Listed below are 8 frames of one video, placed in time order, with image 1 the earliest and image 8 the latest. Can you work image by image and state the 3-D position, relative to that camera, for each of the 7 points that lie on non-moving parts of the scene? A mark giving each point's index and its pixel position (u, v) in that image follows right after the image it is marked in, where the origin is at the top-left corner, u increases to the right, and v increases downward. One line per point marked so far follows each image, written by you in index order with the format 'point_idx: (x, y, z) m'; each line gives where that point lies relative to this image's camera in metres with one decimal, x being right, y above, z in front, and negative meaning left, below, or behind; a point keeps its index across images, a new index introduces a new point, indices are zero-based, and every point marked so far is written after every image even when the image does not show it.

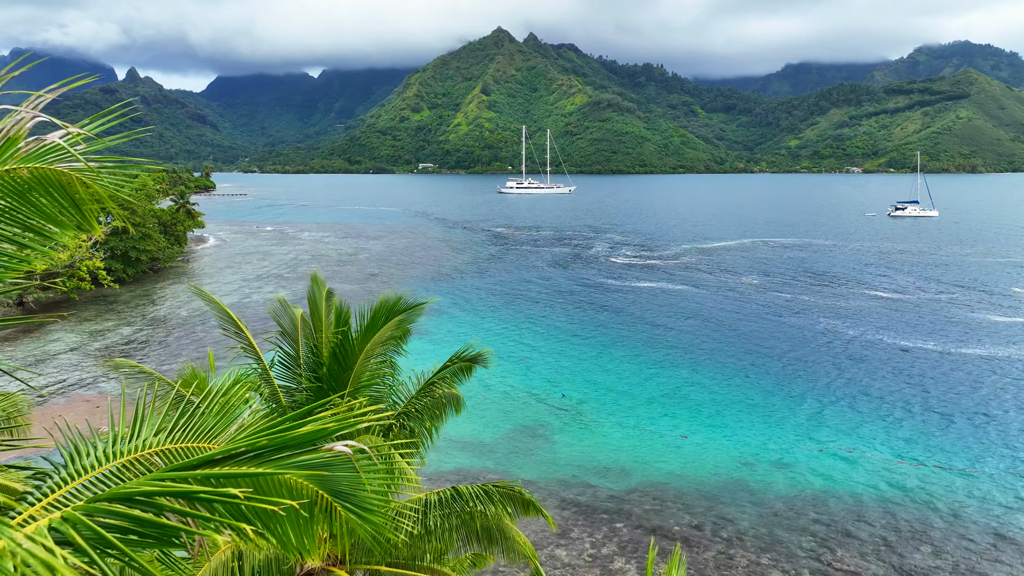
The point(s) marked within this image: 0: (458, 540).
0: (-0.7, -3.0, +6.8) m
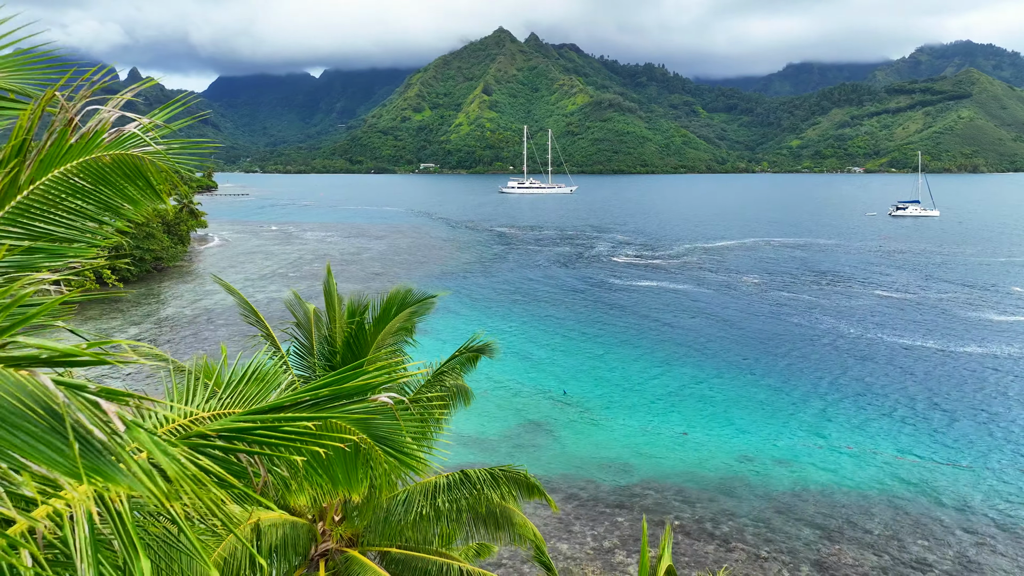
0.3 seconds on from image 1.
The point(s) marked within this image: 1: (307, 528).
0: (-0.6, -2.9, +7.1) m
1: (-2.2, -2.6, +6.3) m
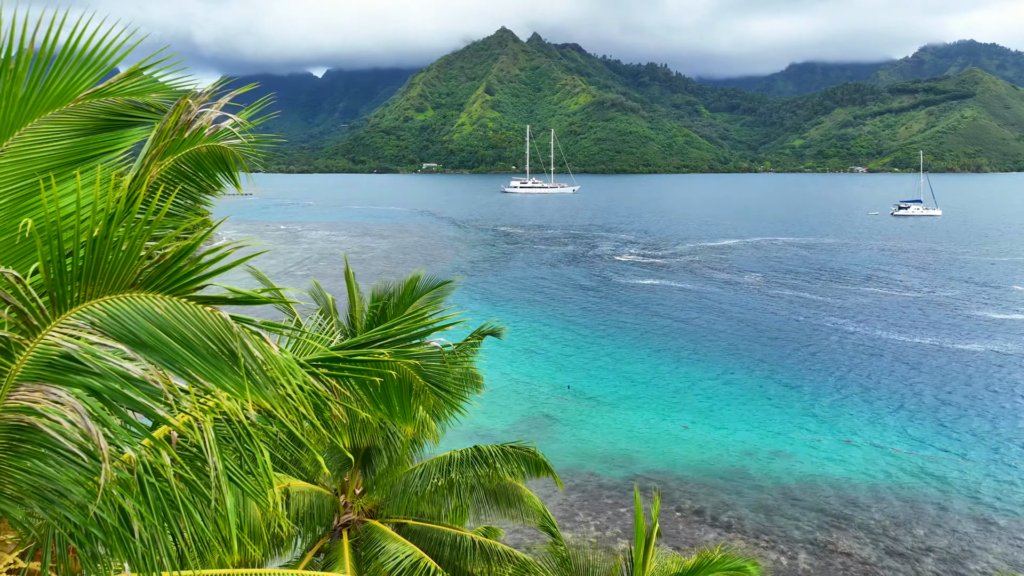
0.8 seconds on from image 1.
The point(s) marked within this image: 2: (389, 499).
0: (-0.5, -2.8, +7.6) m
1: (-2.1, -2.5, +6.8) m
2: (-1.6, -2.7, +7.3) m
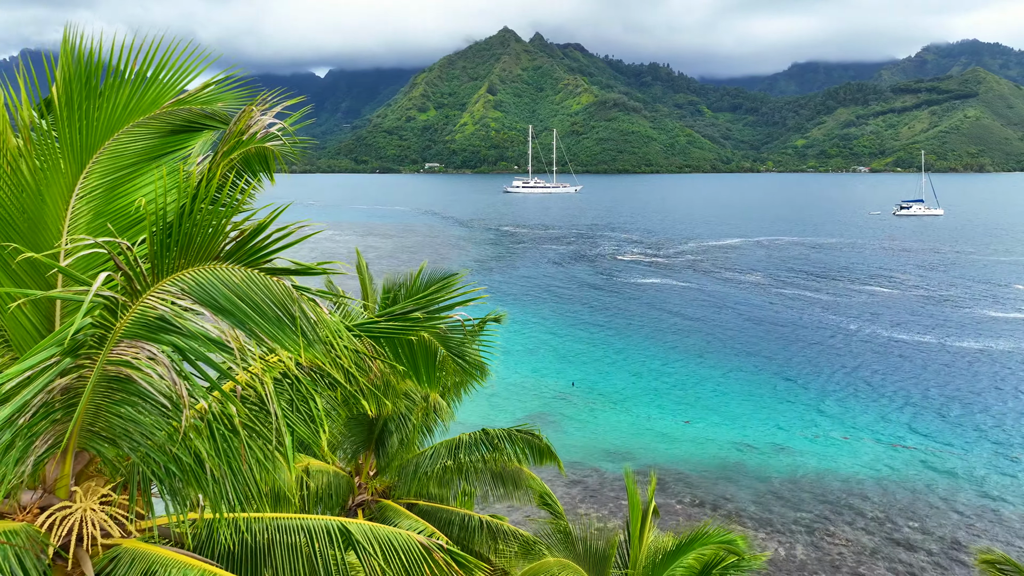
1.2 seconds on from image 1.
0: (-0.4, -2.7, +8.0) m
1: (-2.1, -2.4, +7.2) m
2: (-1.5, -2.6, +7.7) m
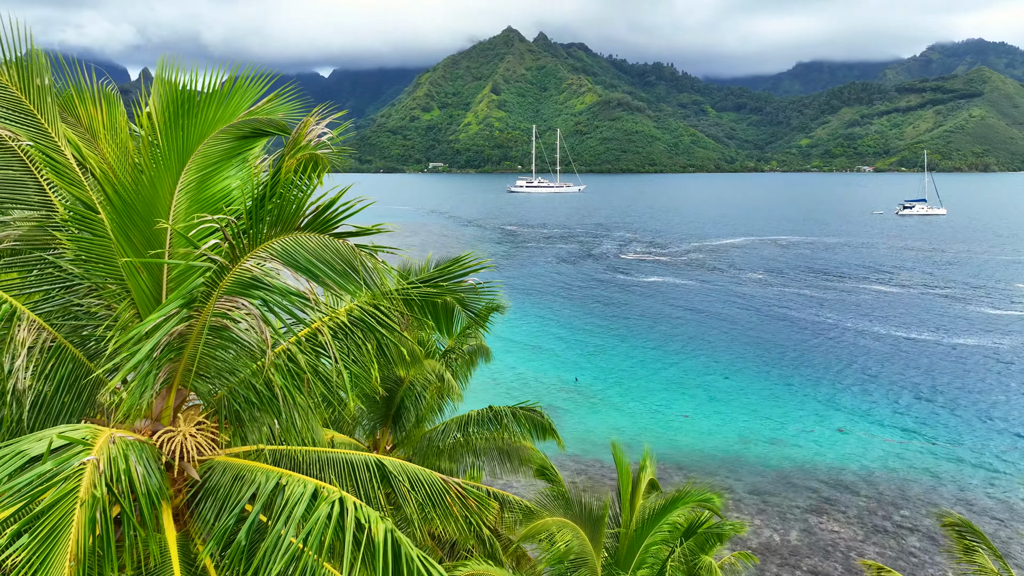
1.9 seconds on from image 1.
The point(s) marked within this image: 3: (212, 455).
0: (-0.3, -2.5, +8.7) m
1: (-2.0, -2.2, +7.9) m
2: (-1.4, -2.4, +8.4) m
3: (-1.7, -0.9, +3.2) m
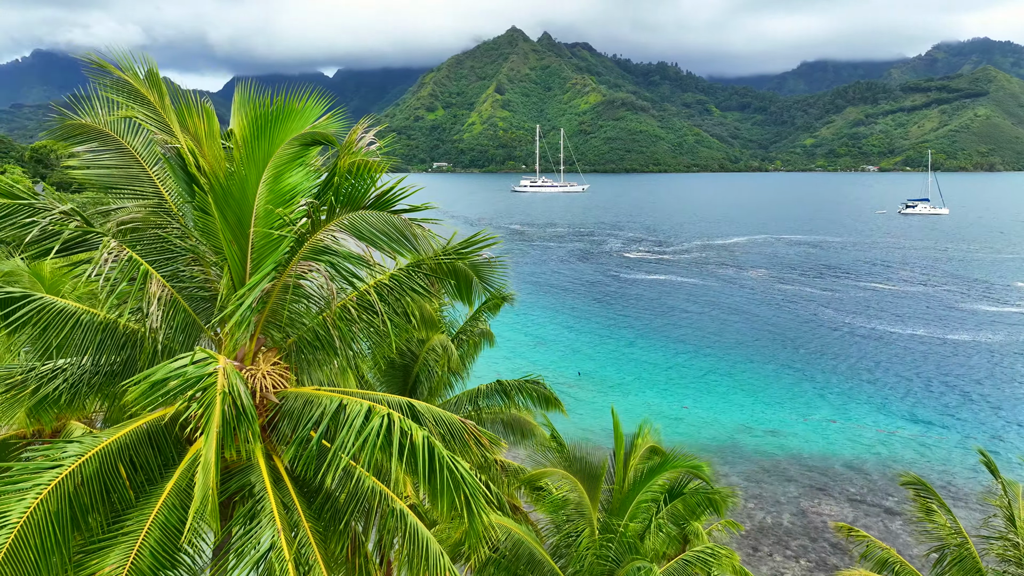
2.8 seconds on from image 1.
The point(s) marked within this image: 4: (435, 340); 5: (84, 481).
0: (-0.2, -2.3, +9.6) m
1: (-1.9, -2.0, +8.9) m
2: (-1.3, -2.2, +9.3) m
3: (-1.6, -0.7, +4.2) m
4: (-1.1, -0.7, +8.2) m
5: (-2.6, -1.2, +3.5) m
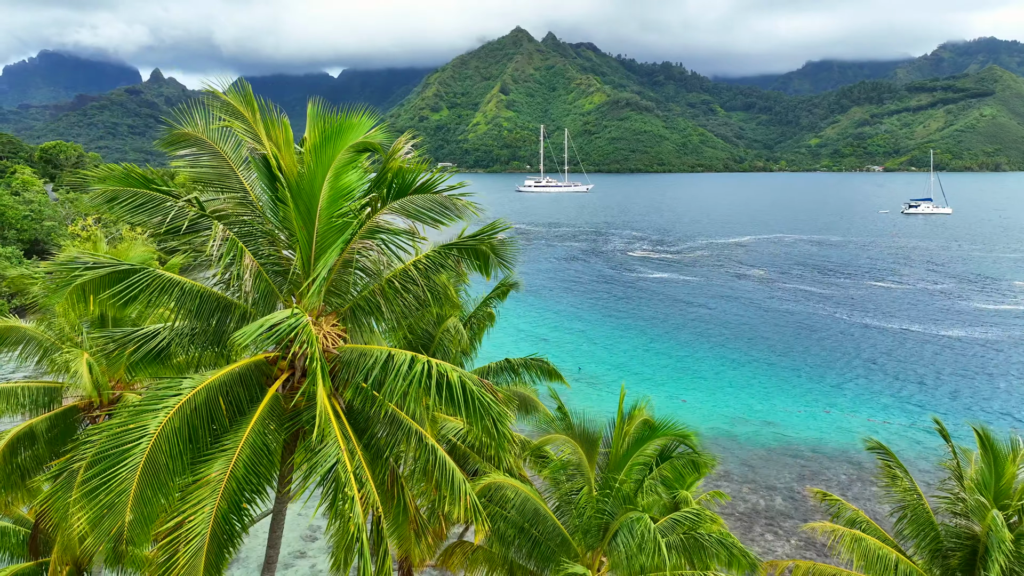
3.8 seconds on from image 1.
0: (-0.1, -2.1, +10.7) m
1: (-1.8, -1.8, +9.9) m
2: (-1.2, -2.0, +10.3) m
3: (-1.5, -0.5, +5.2) m
4: (-1.0, -0.5, +9.2) m
5: (-2.5, -0.9, +4.6) m
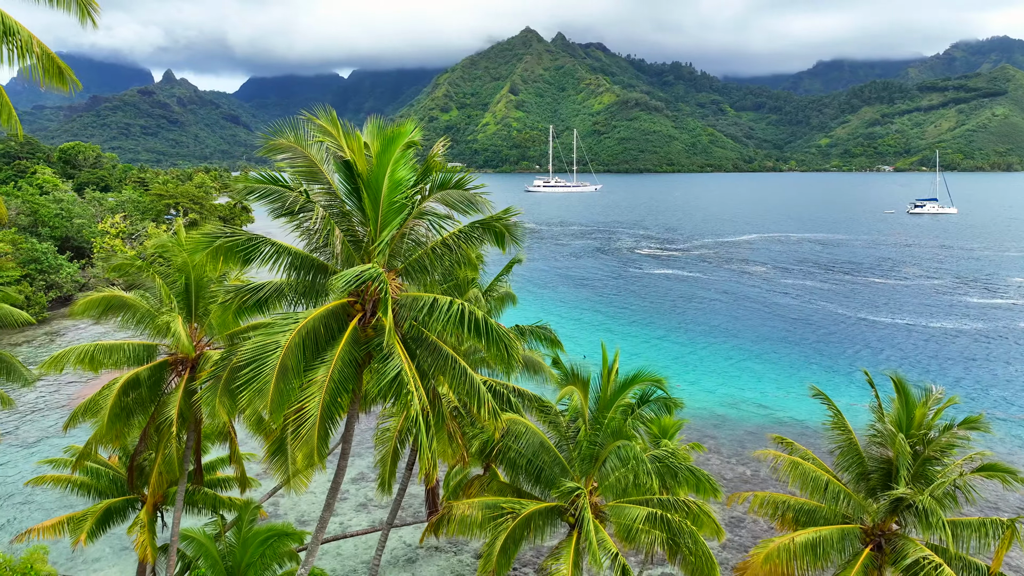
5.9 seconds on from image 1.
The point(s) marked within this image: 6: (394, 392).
0: (+0.1, -1.7, +12.8) m
1: (-1.6, -1.4, +12.1) m
2: (-1.0, -1.5, +12.5) m
3: (-1.4, -0.1, +7.4) m
4: (-0.8, -0.1, +11.4) m
5: (-2.4, -0.5, +6.8) m
6: (-1.4, -1.3, +7.1) m
